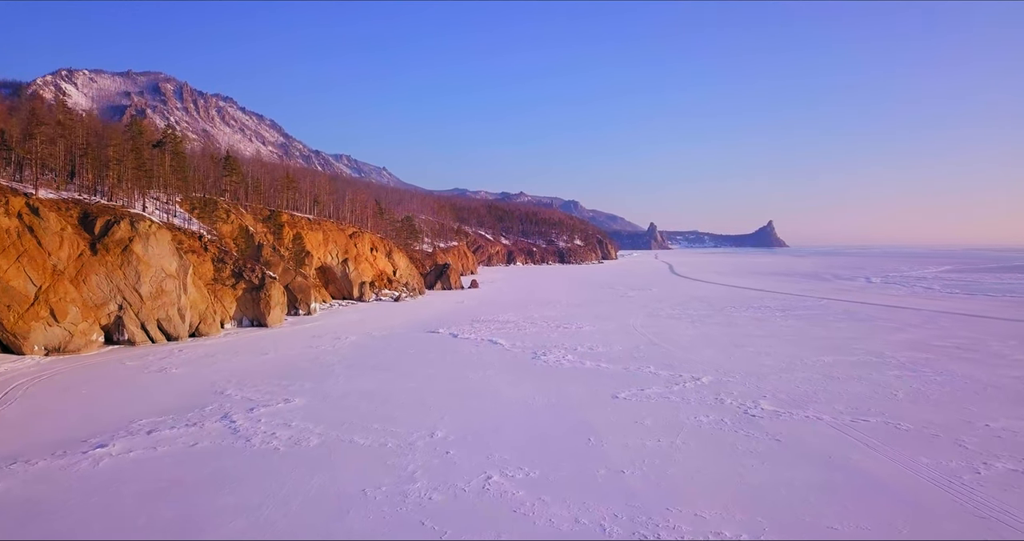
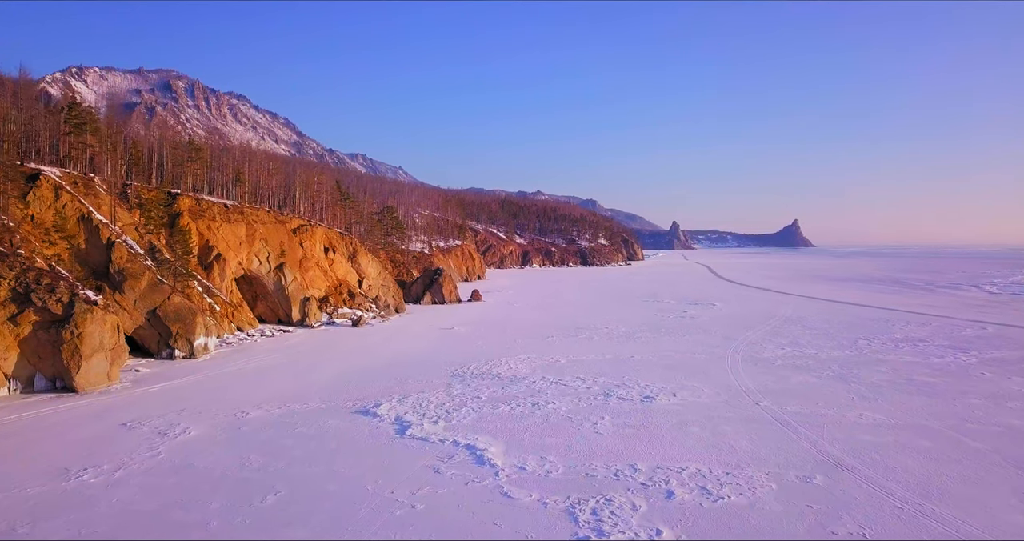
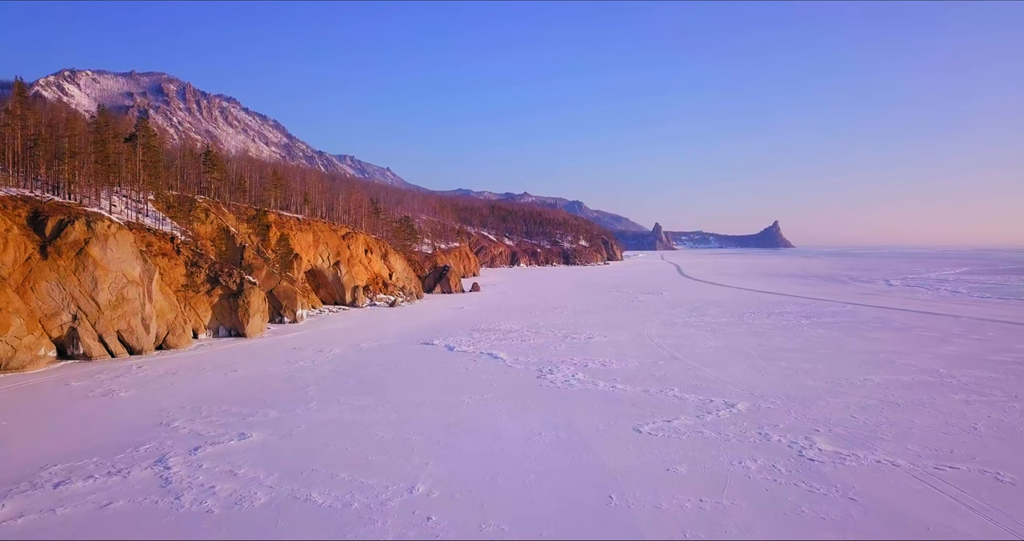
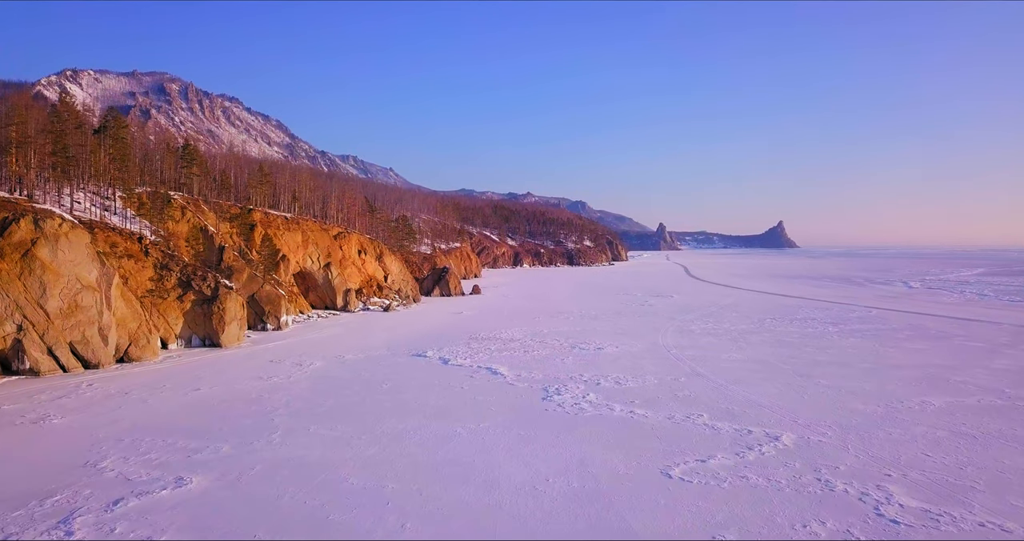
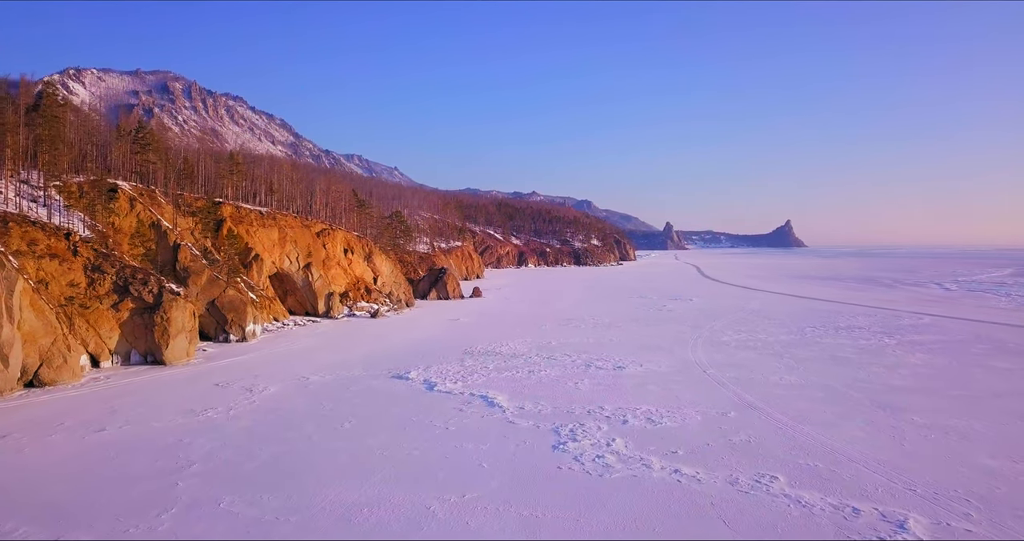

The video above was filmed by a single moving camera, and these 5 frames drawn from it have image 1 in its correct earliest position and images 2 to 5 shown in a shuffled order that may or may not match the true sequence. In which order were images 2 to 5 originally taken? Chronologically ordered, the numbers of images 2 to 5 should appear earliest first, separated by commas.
3, 4, 5, 2
